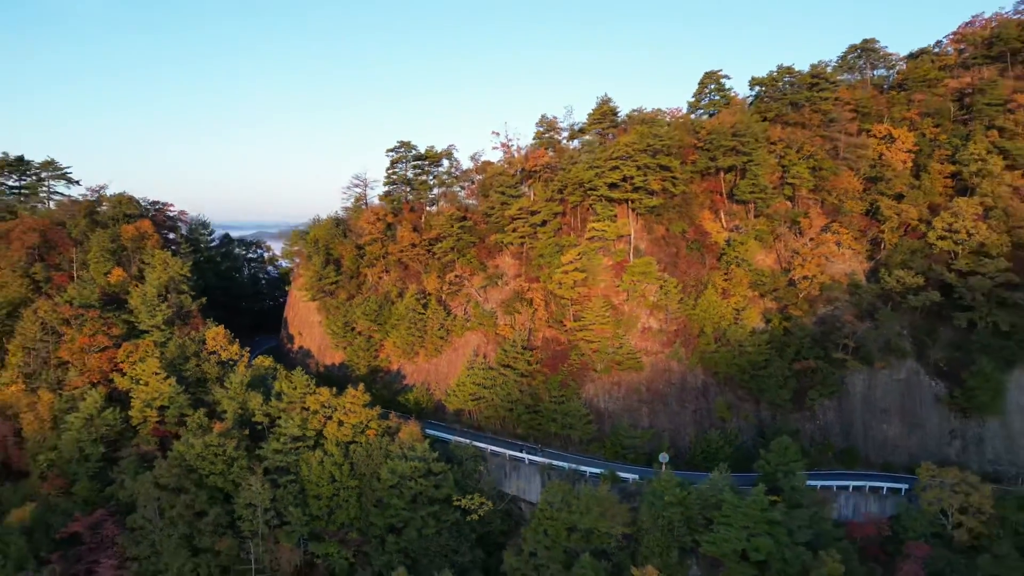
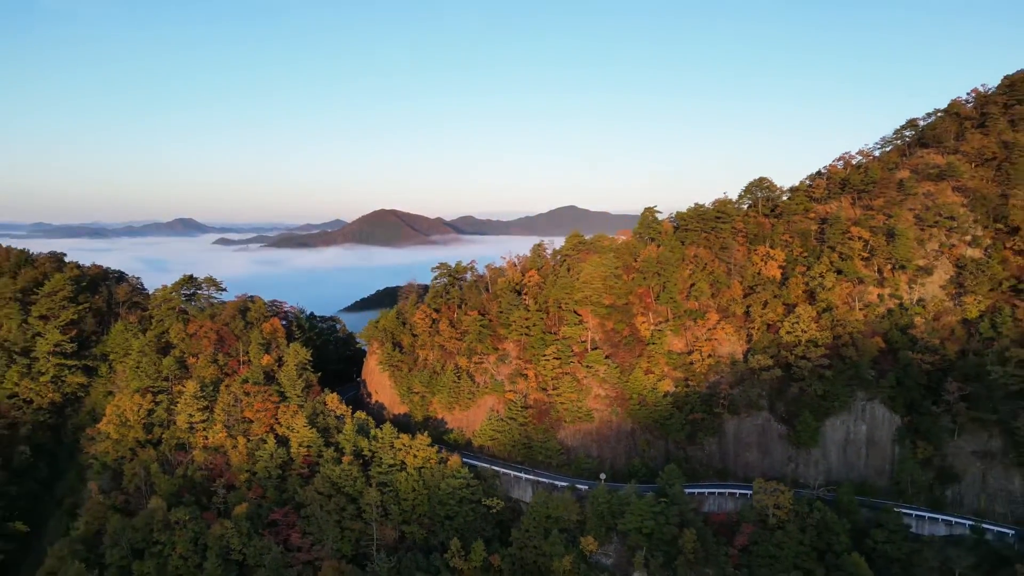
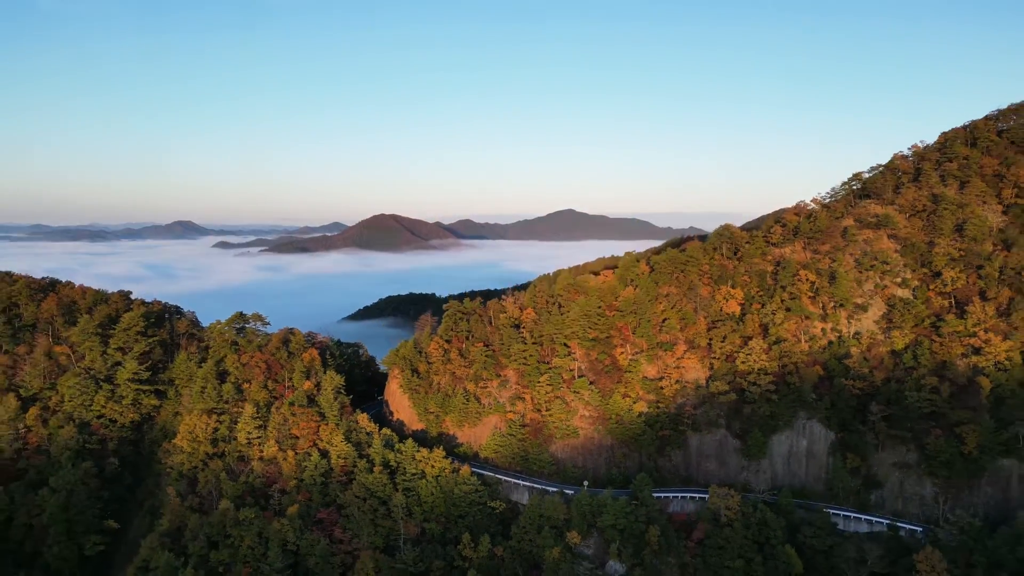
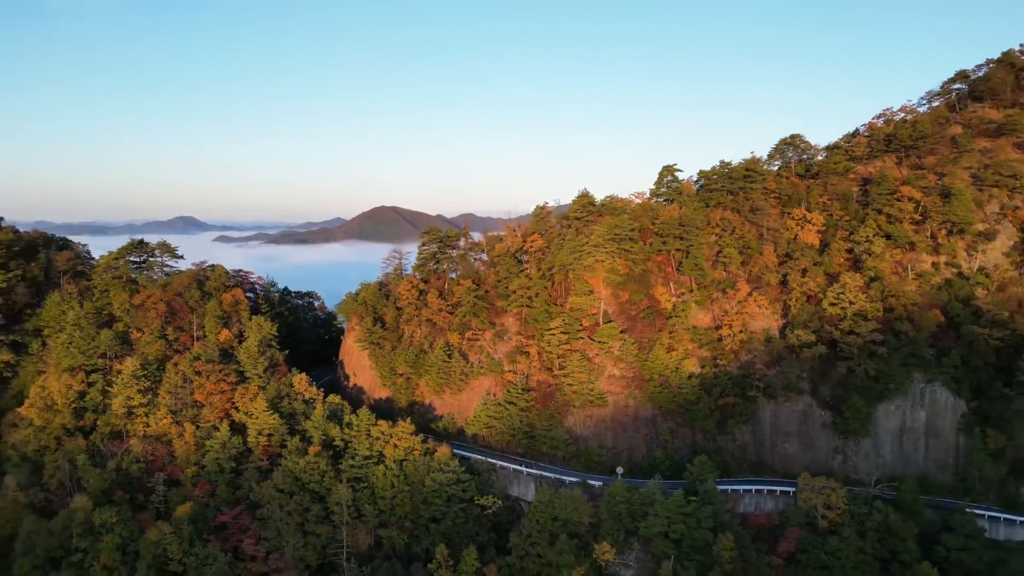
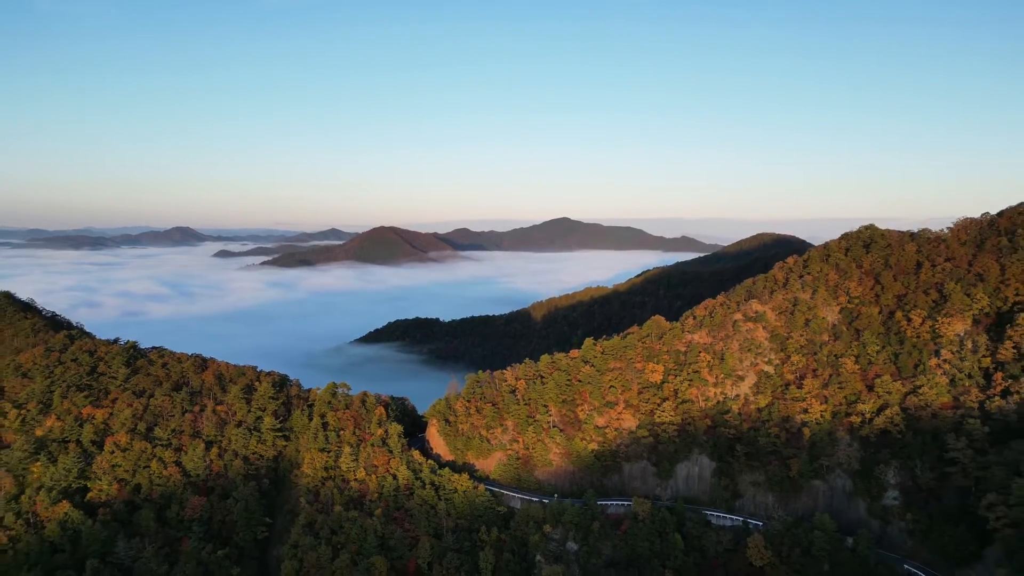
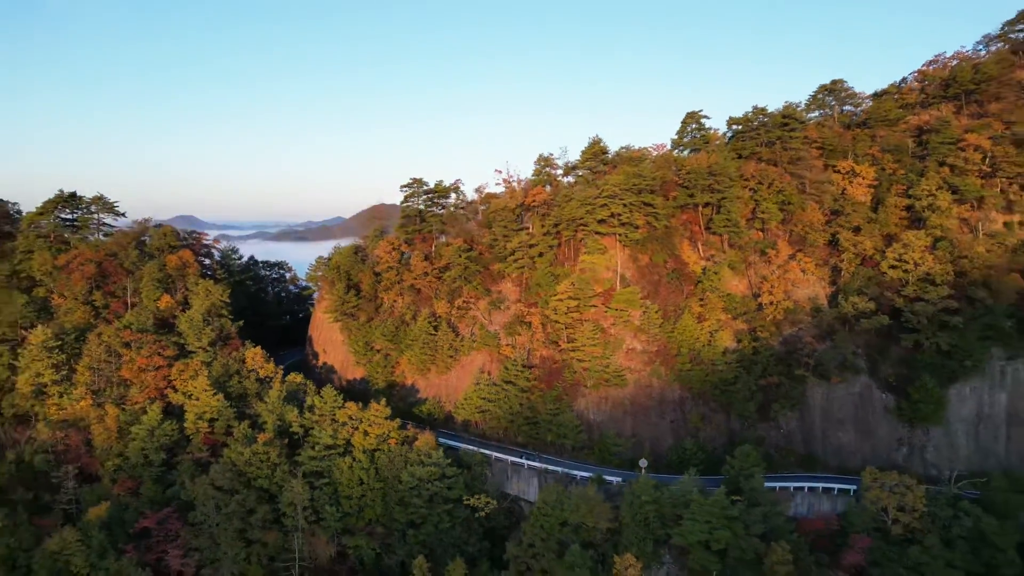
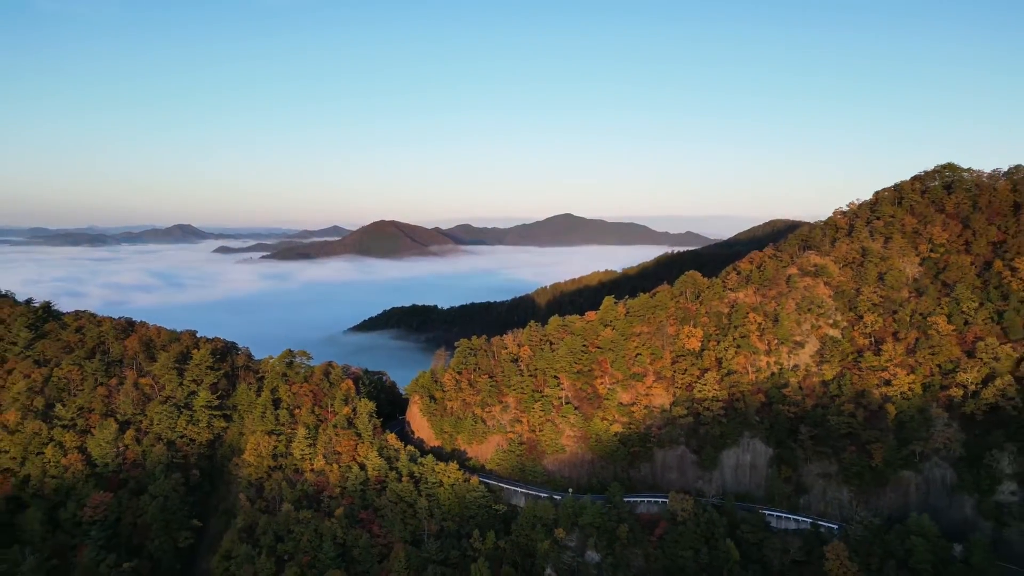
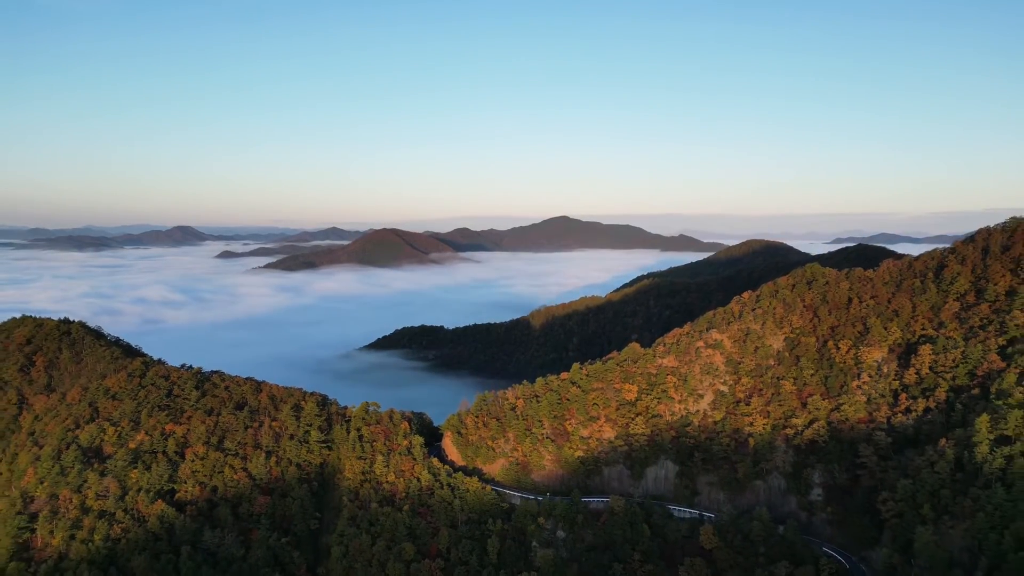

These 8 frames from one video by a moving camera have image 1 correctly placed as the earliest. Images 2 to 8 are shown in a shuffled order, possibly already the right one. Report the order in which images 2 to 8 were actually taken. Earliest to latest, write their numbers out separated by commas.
6, 4, 2, 3, 7, 5, 8
